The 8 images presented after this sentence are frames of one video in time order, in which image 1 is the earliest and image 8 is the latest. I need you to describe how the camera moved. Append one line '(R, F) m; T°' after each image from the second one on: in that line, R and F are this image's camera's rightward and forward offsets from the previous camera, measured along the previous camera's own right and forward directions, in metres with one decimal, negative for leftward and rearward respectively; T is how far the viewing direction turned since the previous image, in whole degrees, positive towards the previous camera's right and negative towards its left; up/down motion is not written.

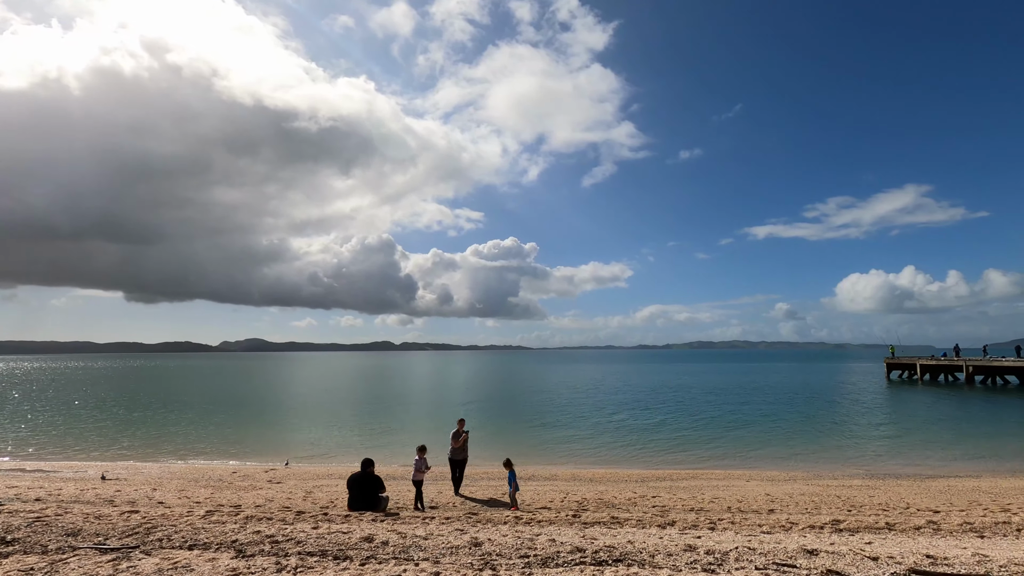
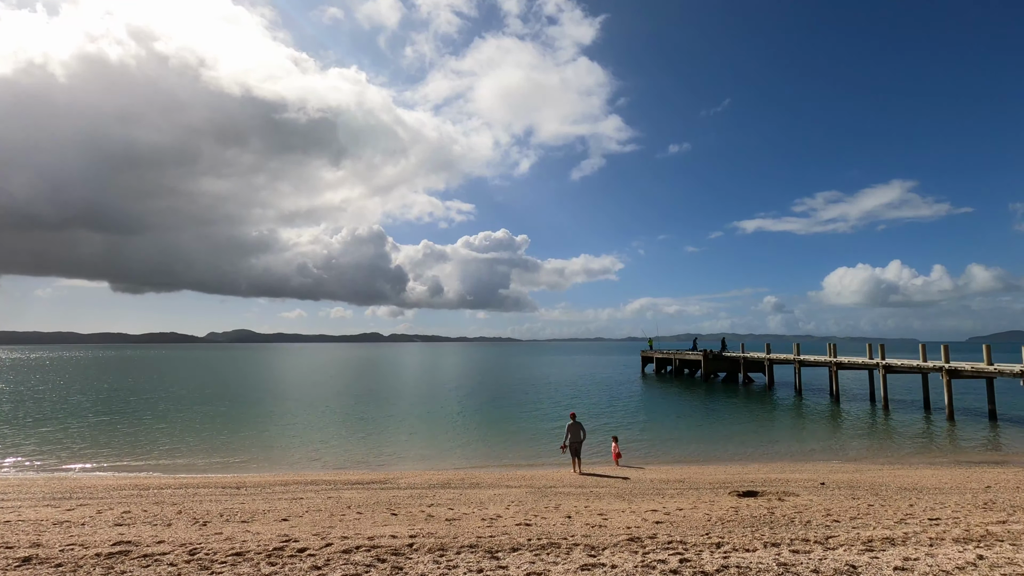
(+5.9, -9.9) m; +1°
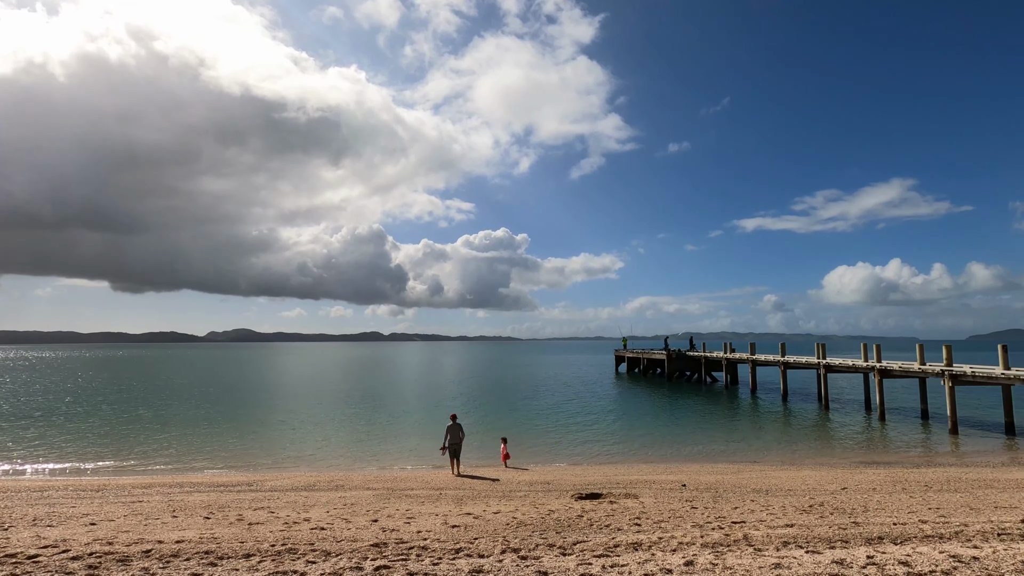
(+0.9, -0.9) m; 0°
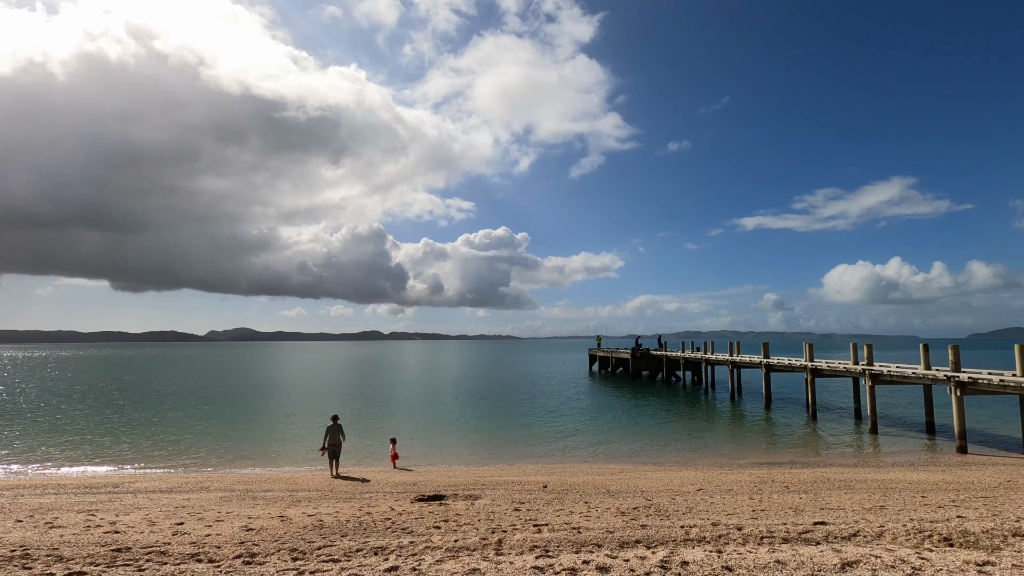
(+1.3, -0.6) m; 0°
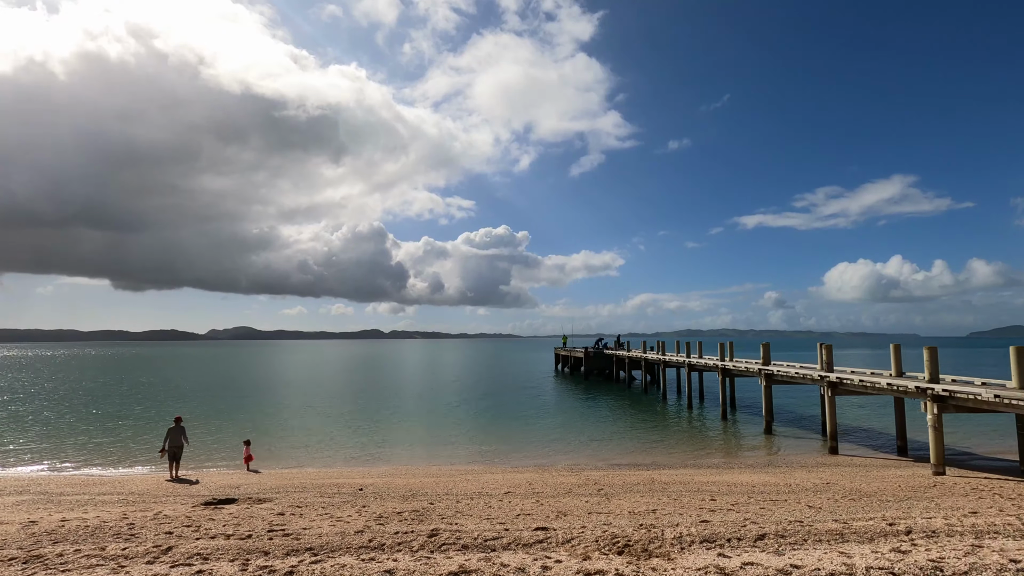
(-0.5, -1.2) m; 0°
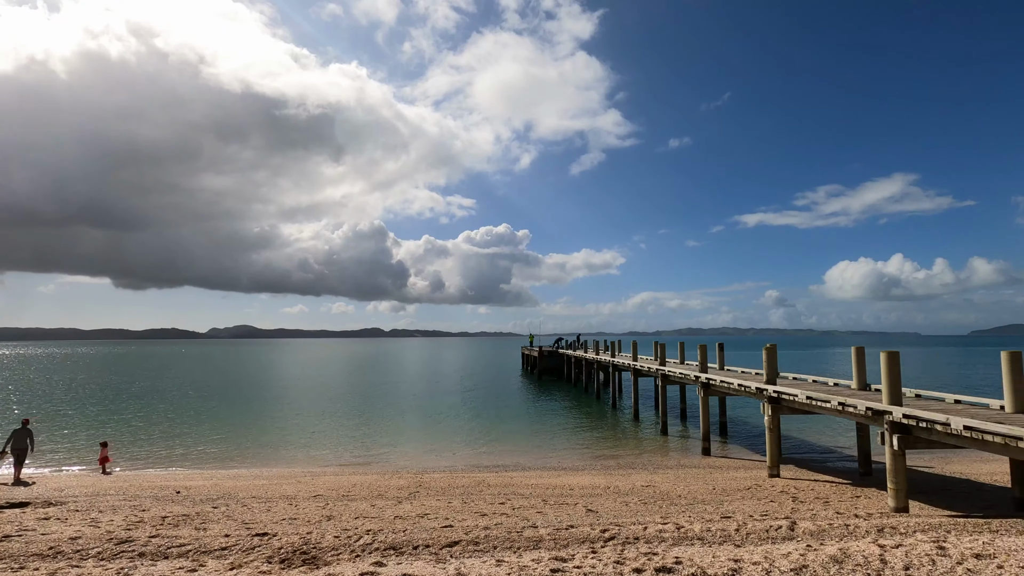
(+1.0, -1.0) m; 0°
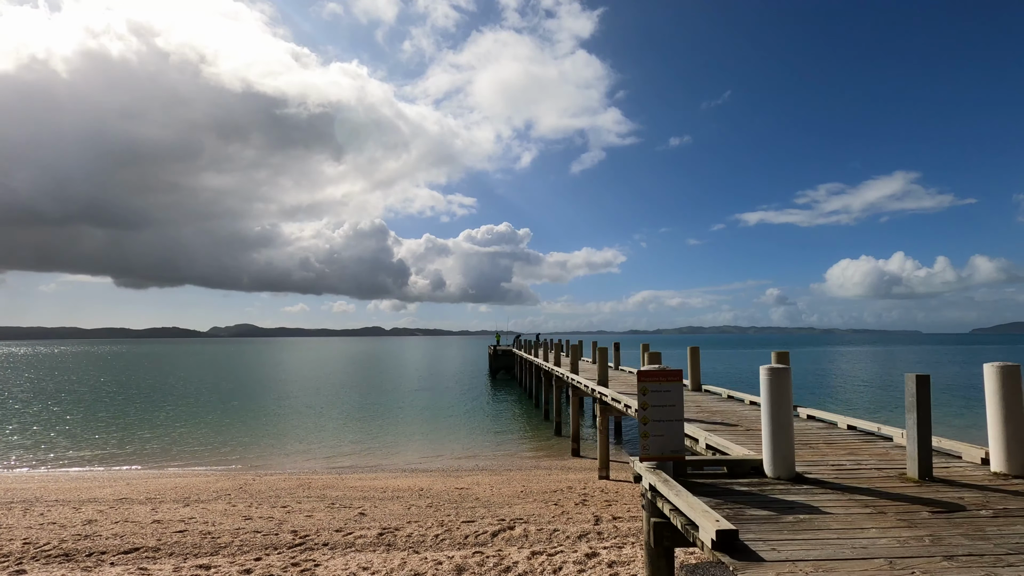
(+0.3, -1.0) m; 0°
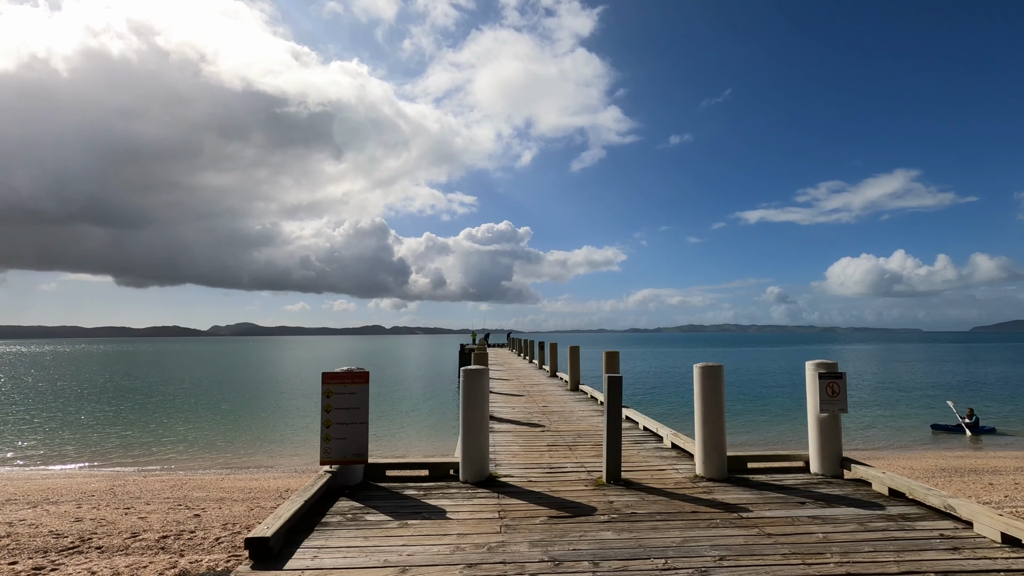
(+1.0, -0.8) m; 0°
